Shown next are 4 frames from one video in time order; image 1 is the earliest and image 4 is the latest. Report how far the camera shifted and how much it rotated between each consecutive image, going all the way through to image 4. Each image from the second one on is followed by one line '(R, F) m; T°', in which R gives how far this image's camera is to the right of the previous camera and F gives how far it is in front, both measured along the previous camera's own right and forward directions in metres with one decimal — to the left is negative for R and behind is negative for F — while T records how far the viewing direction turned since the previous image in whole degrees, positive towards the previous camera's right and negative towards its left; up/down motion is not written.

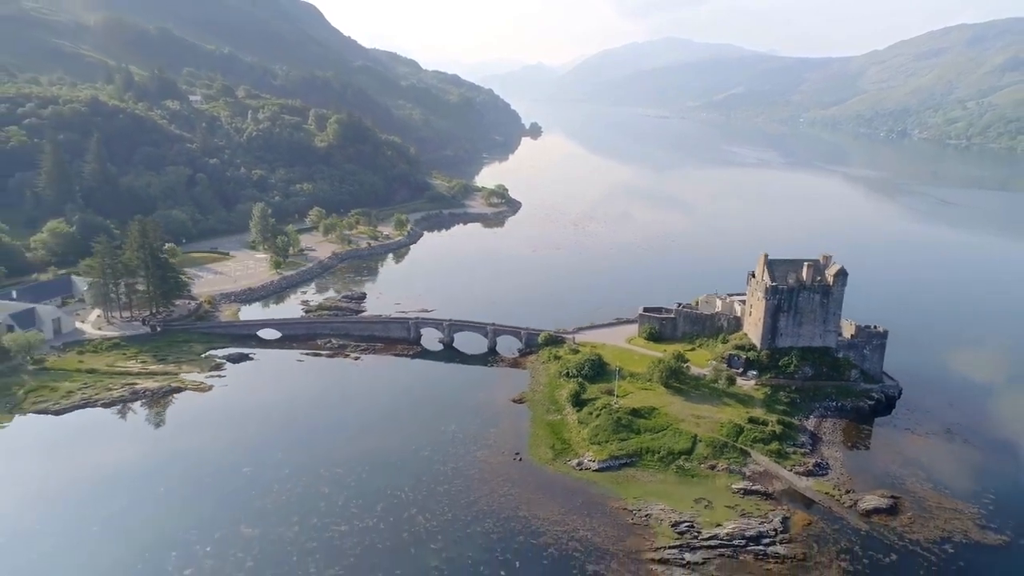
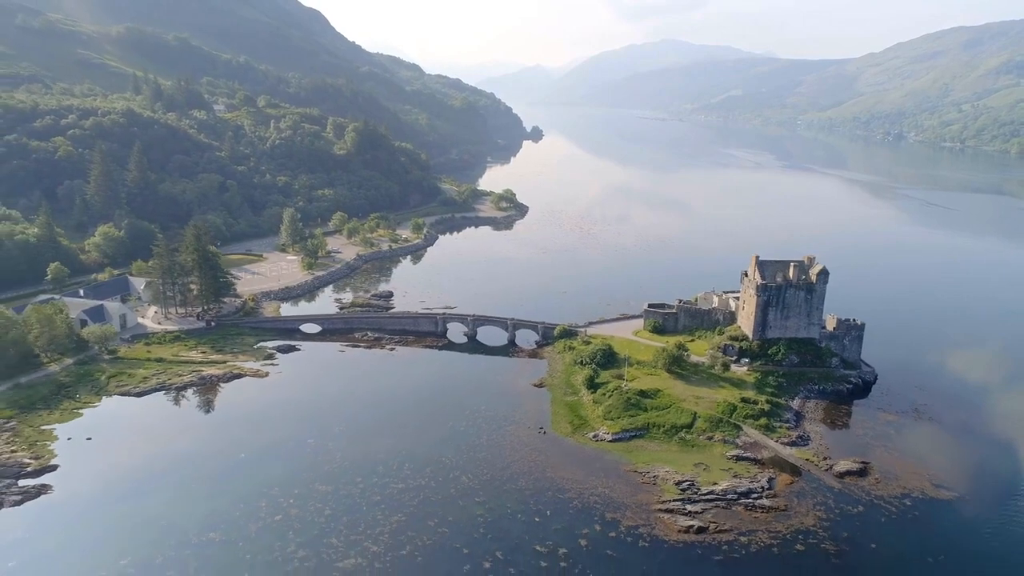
(-1.5, -5.2) m; 0°
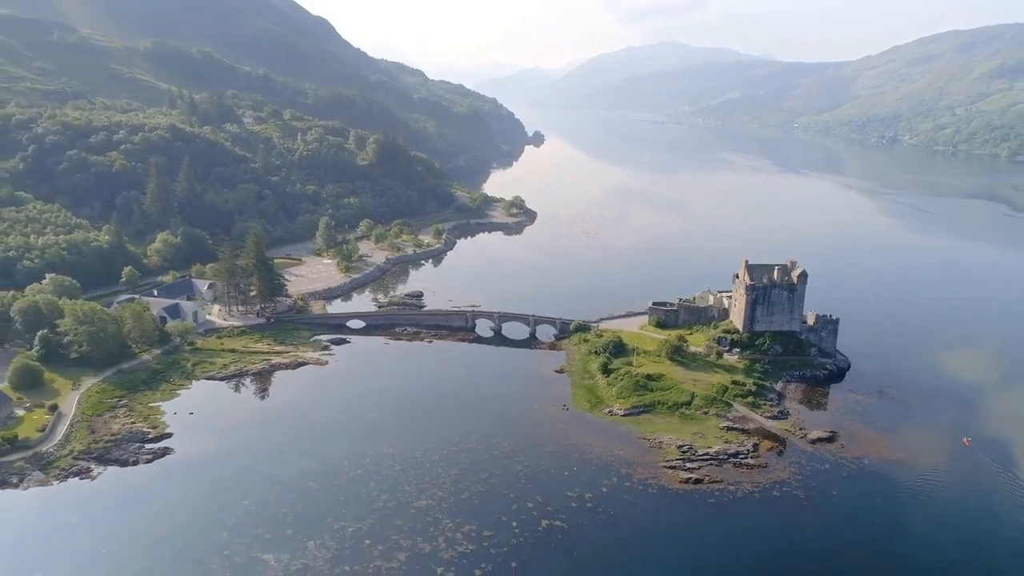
(-2.0, -7.4) m; 0°
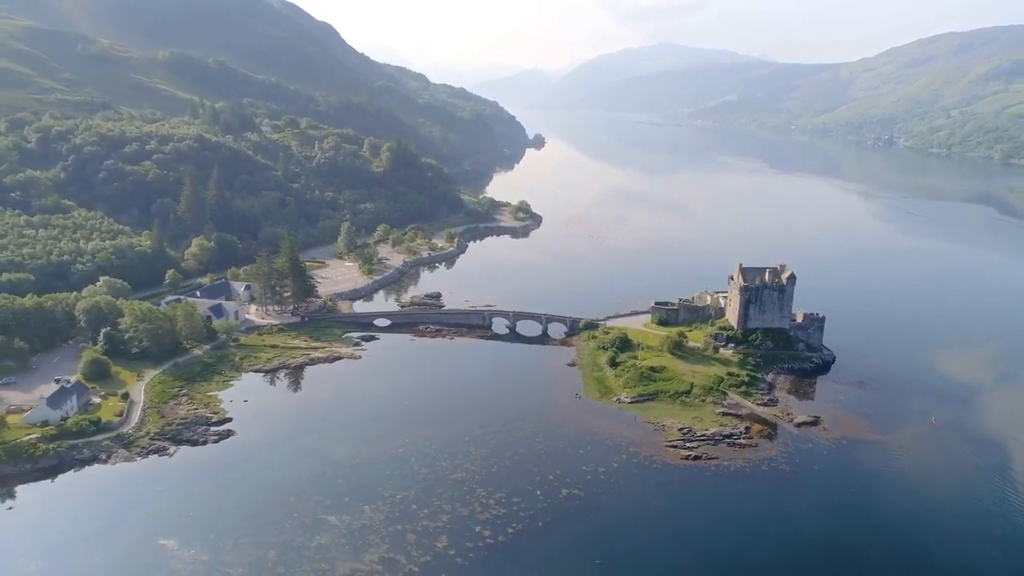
(-1.4, -5.3) m; 0°
